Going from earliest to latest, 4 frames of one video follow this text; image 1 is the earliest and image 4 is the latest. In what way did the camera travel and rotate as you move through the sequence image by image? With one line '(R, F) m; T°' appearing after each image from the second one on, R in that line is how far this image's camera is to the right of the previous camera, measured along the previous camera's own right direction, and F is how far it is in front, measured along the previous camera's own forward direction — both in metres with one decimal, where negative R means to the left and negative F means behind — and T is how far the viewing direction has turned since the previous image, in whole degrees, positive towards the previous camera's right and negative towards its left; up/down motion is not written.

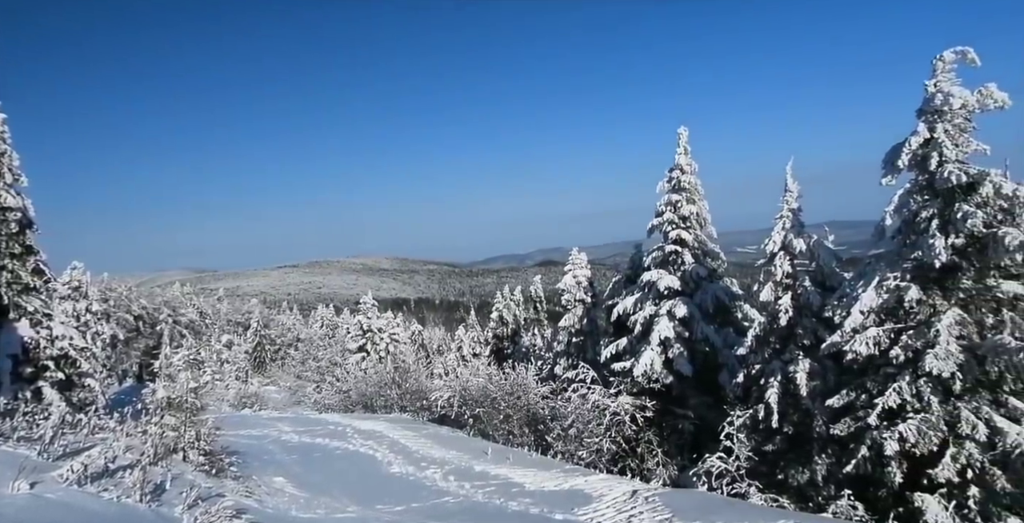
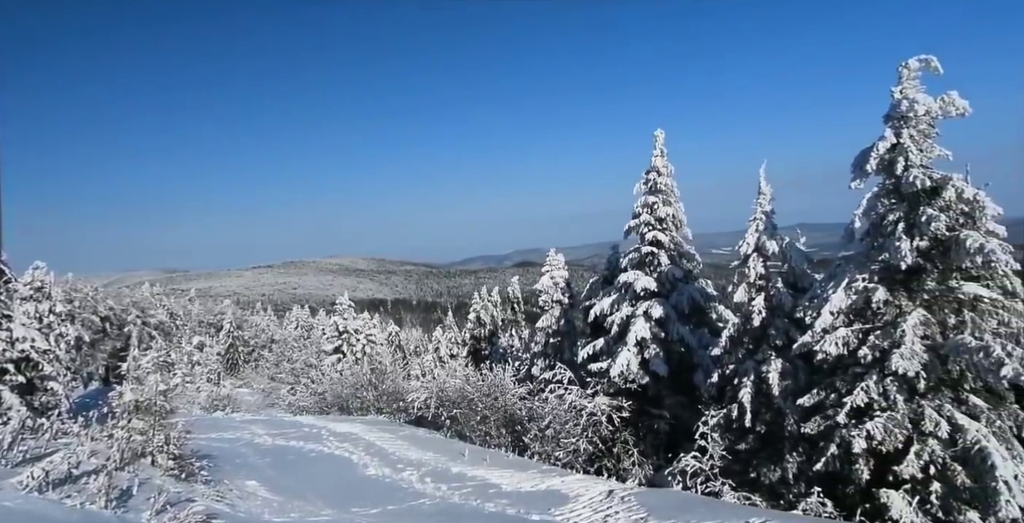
(+0.1, -0.1) m; +2°
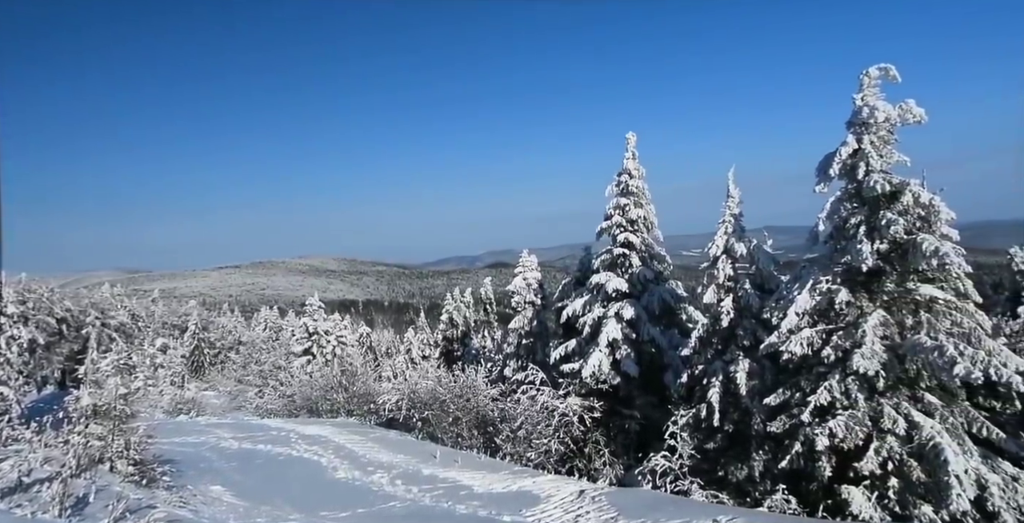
(+0.2, -0.1) m; +2°
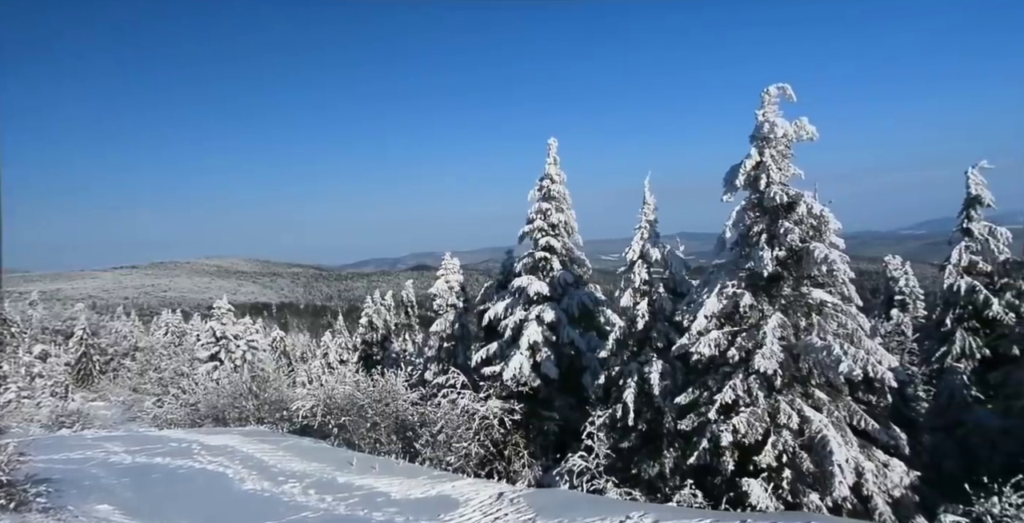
(+0.5, +0.2) m; +6°
